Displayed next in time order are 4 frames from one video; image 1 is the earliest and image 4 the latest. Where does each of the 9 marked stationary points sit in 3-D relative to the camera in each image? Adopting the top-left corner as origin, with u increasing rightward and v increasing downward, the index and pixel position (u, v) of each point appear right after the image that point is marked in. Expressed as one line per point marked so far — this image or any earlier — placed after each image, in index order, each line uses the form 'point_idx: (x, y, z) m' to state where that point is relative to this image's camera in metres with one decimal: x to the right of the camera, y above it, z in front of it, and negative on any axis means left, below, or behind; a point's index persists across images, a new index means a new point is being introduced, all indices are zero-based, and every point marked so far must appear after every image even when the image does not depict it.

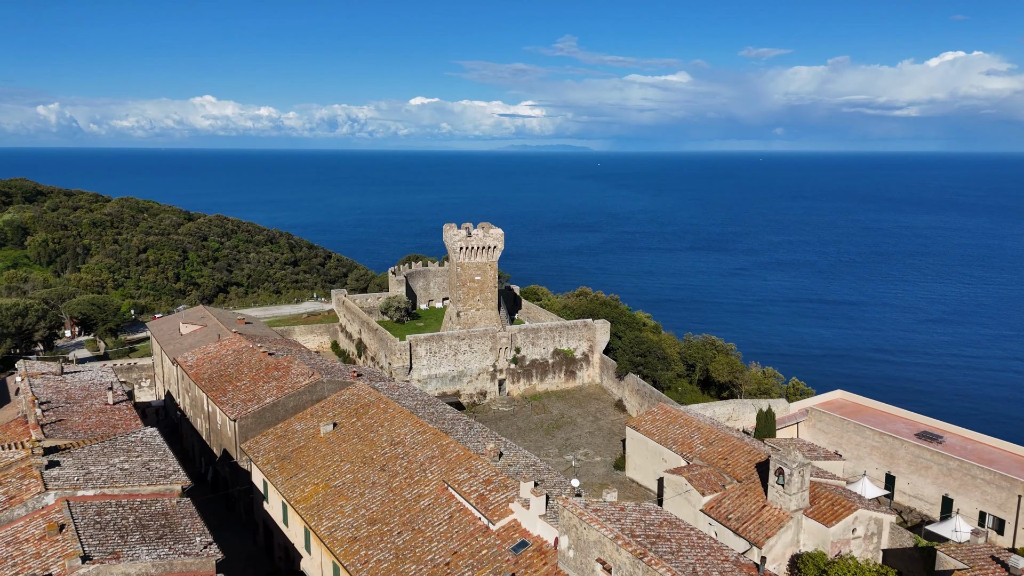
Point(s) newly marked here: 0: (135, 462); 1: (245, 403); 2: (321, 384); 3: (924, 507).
0: (-9.3, -4.3, +14.7) m
1: (-8.6, -3.7, +19.2) m
2: (-6.3, -3.2, +19.7) m
3: (+13.7, -7.3, +19.8) m
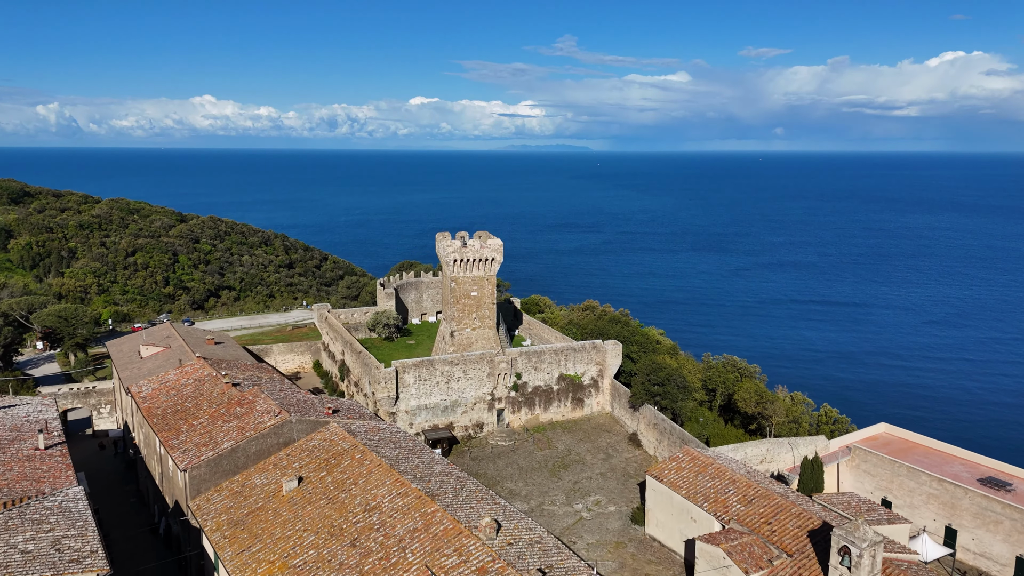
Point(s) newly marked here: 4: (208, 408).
0: (-9.3, -5.0, +11.8) m
1: (-8.6, -4.4, +16.3) m
2: (-6.3, -3.9, +16.9) m
3: (+13.7, -8.0, +16.9) m
4: (-9.4, -3.7, +18.4) m
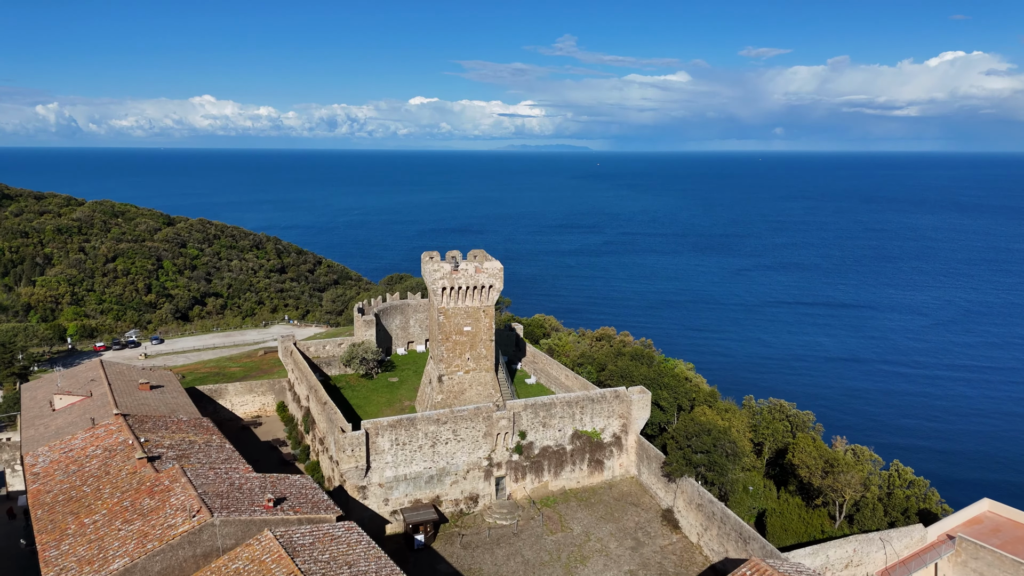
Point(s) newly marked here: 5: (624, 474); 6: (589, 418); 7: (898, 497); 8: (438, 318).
0: (-9.2, -6.1, +7.2) m
1: (-8.5, -5.6, +11.7) m
2: (-6.2, -5.0, +12.3) m
3: (+13.8, -9.1, +12.3) m
4: (-9.3, -4.9, +13.8) m
5: (+3.7, -6.0, +19.4) m
6: (+2.4, -4.1, +18.8) m
7: (+12.9, -6.9, +19.8) m
8: (-2.4, -1.0, +19.4) m
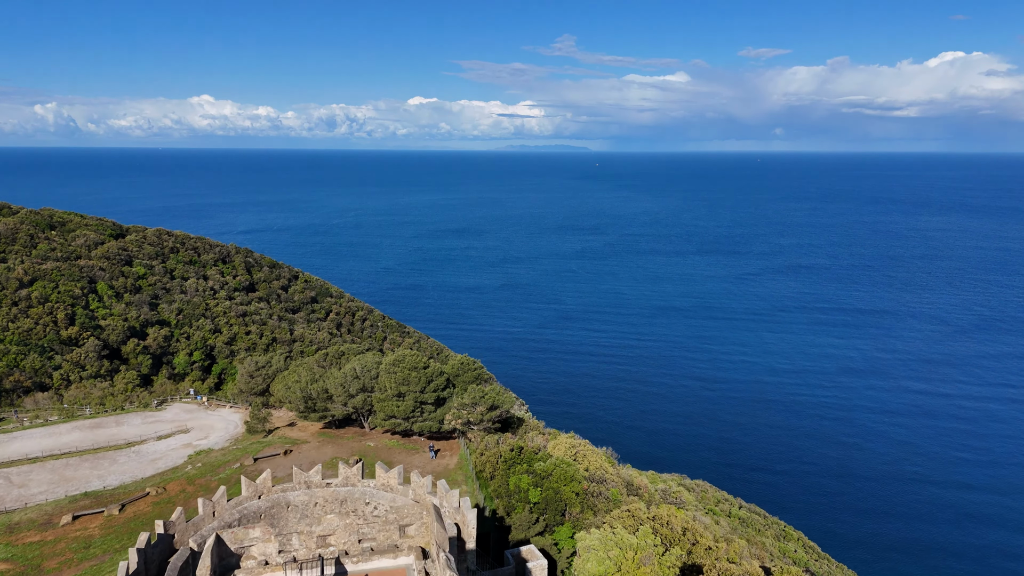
0: (-9.0, -9.9, -8.1) m
1: (-8.3, -9.3, -3.6) m
2: (-6.0, -8.7, -3.1) m
3: (+14.0, -12.8, -3.0) m
4: (-9.1, -8.6, -1.5) m
5: (+3.9, -9.8, +4.1) m
6: (+2.6, -7.8, +3.4) m
7: (+13.1, -10.7, +4.4) m
8: (-2.2, -4.7, +4.1) m
